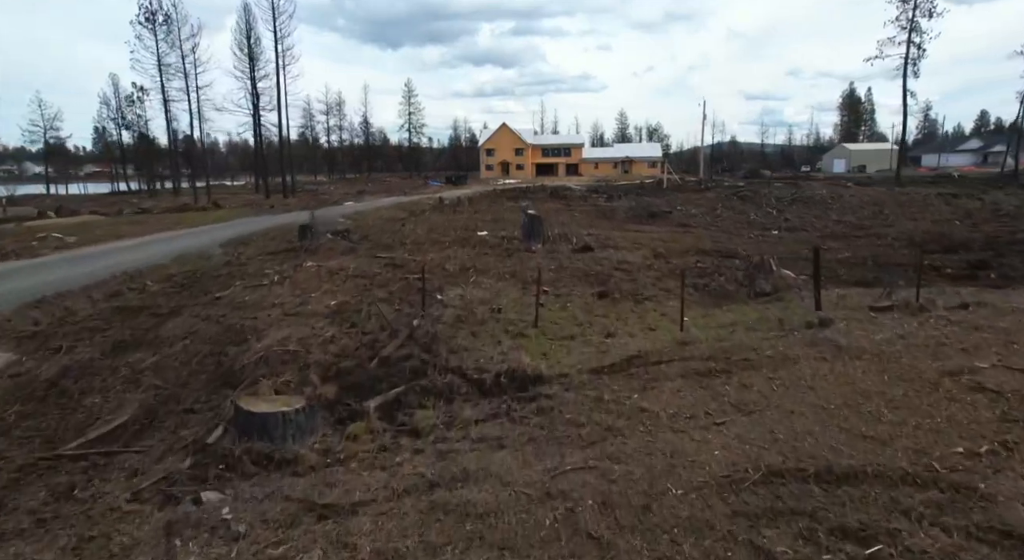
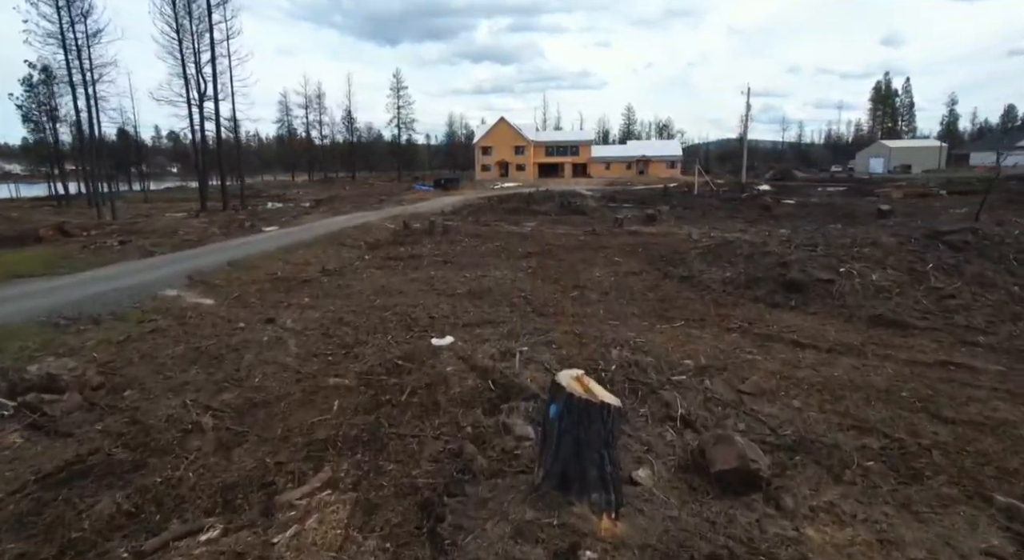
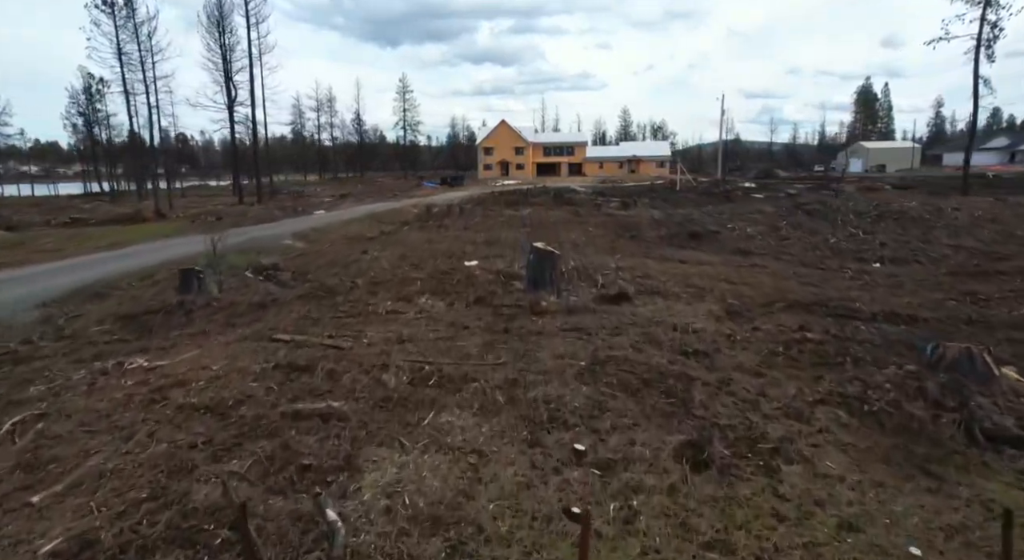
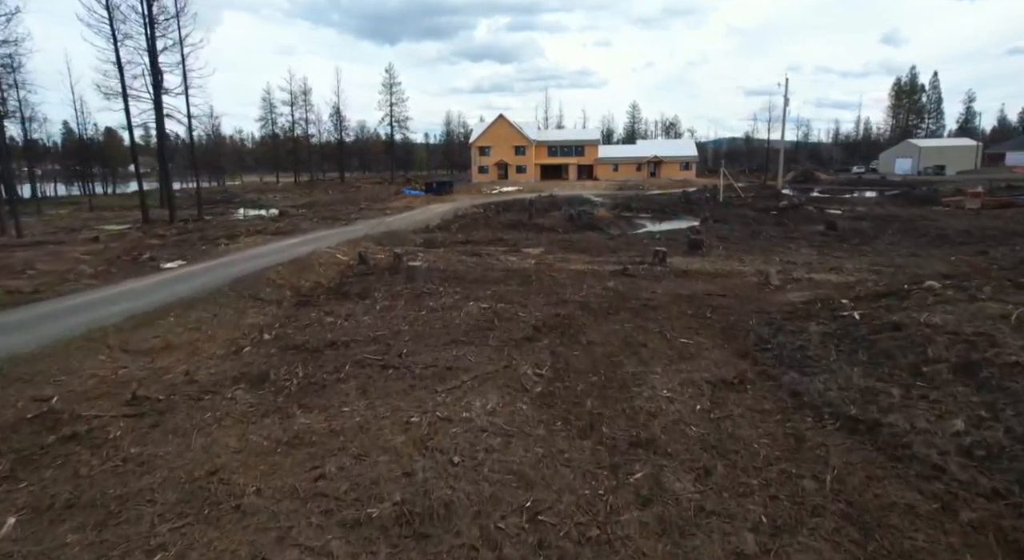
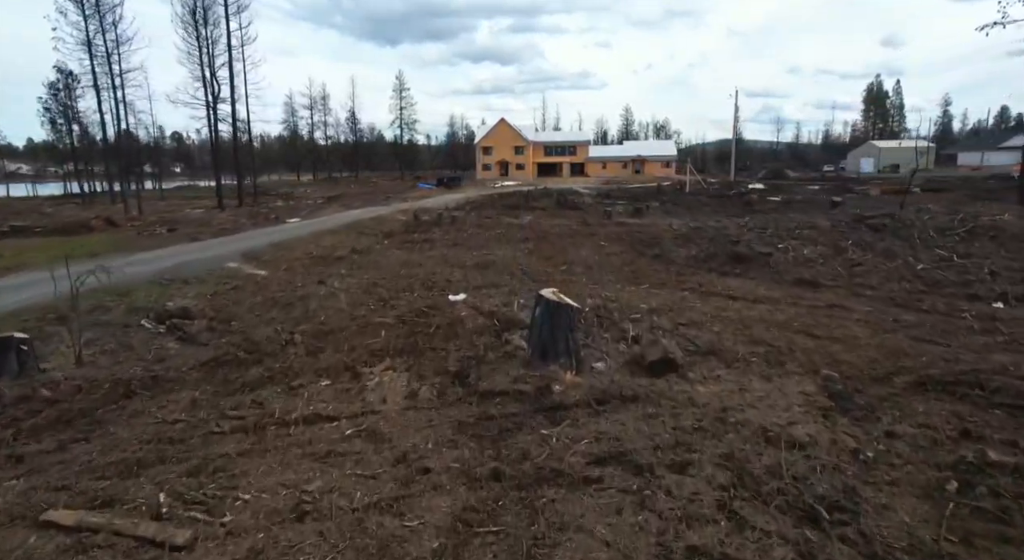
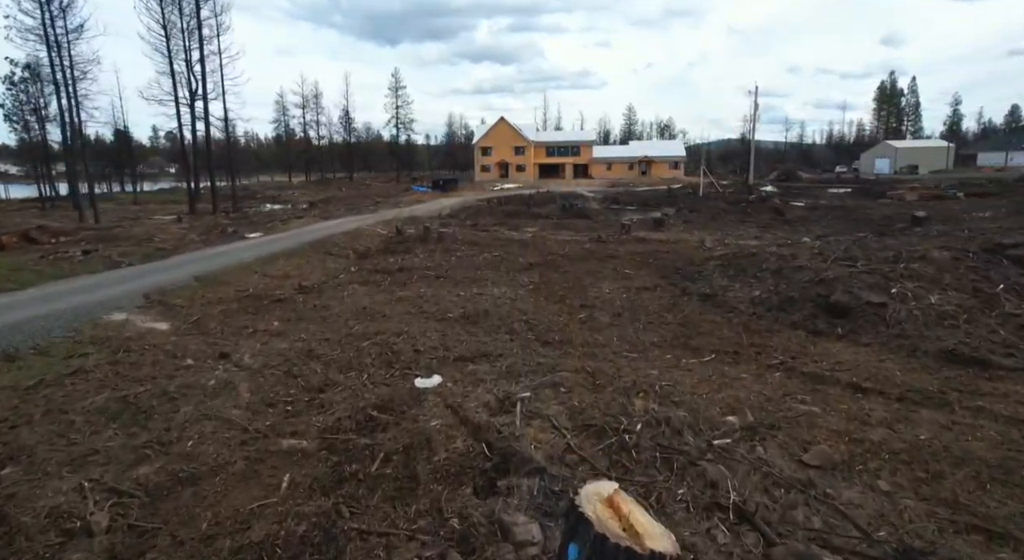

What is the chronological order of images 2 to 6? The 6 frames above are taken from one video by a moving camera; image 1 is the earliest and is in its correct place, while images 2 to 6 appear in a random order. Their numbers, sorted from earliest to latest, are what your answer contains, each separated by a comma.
3, 5, 2, 6, 4
